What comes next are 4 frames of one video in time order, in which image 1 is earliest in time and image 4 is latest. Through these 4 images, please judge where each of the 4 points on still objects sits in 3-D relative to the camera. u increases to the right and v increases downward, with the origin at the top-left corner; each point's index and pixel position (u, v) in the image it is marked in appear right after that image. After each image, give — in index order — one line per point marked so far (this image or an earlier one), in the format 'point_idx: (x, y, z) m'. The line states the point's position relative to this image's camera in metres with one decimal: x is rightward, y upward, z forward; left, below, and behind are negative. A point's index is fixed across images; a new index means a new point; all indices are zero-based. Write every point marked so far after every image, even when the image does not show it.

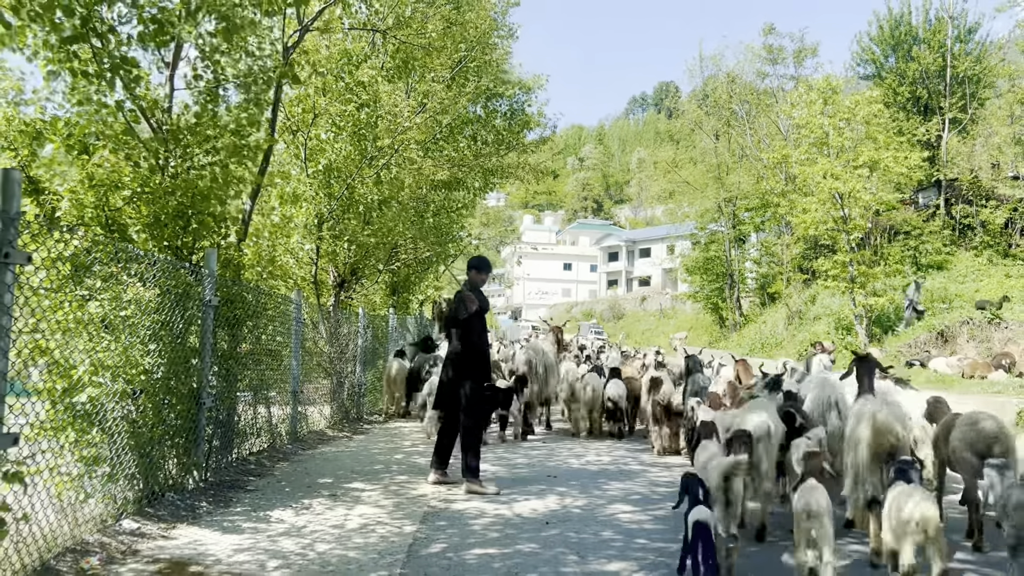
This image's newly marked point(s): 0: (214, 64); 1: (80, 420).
0: (-2.6, +2.0, +7.7) m
1: (-2.5, -0.8, +5.1) m
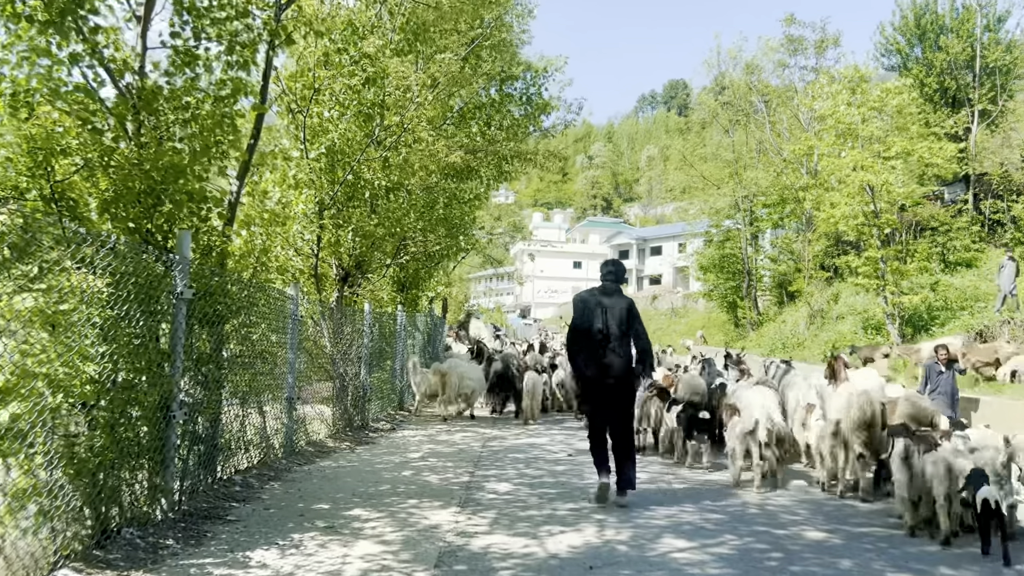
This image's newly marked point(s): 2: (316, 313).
0: (-2.4, +2.0, +6.6) m
1: (-2.4, -0.7, +4.0) m
2: (-2.3, -0.3, +10.2) m
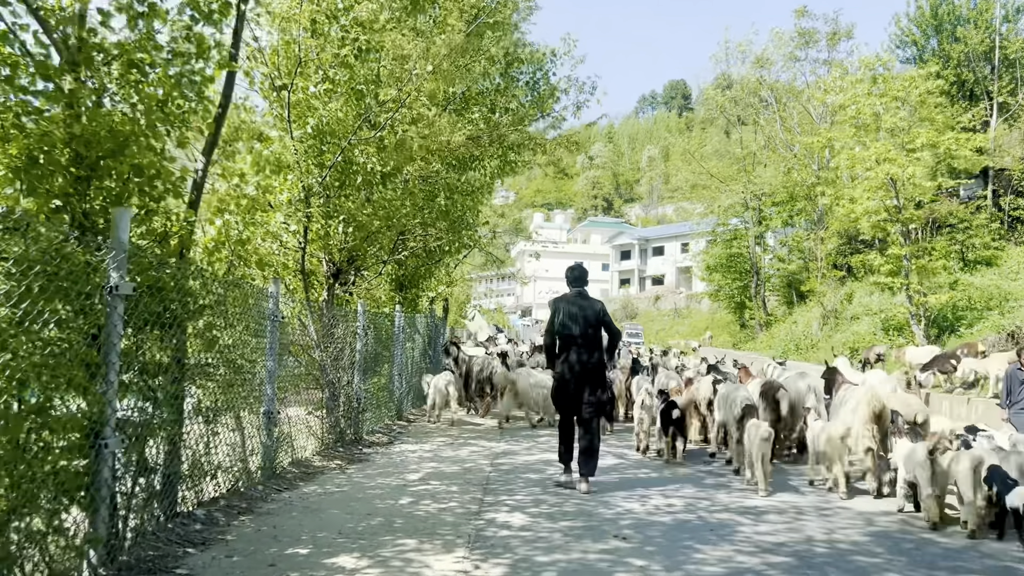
0: (-2.3, +2.1, +5.4) m
1: (-2.2, -0.7, +2.8) m
2: (-2.2, -0.3, +9.0) m
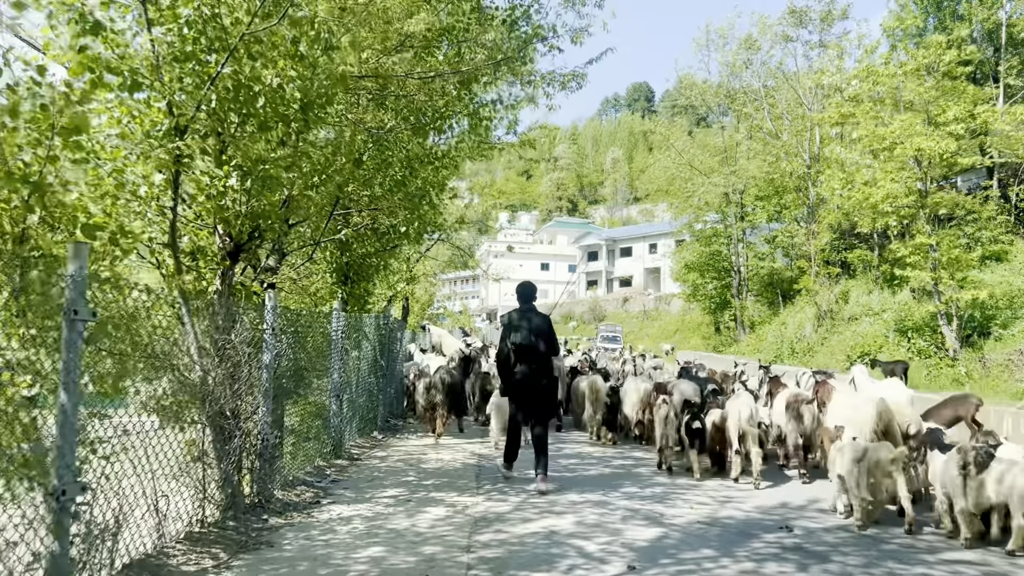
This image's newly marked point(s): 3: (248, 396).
0: (-2.2, +2.2, +2.1) m
1: (-2.1, -0.5, -0.5) m
2: (-2.3, -0.2, +5.7) m
3: (-2.1, -0.8, +6.9) m
